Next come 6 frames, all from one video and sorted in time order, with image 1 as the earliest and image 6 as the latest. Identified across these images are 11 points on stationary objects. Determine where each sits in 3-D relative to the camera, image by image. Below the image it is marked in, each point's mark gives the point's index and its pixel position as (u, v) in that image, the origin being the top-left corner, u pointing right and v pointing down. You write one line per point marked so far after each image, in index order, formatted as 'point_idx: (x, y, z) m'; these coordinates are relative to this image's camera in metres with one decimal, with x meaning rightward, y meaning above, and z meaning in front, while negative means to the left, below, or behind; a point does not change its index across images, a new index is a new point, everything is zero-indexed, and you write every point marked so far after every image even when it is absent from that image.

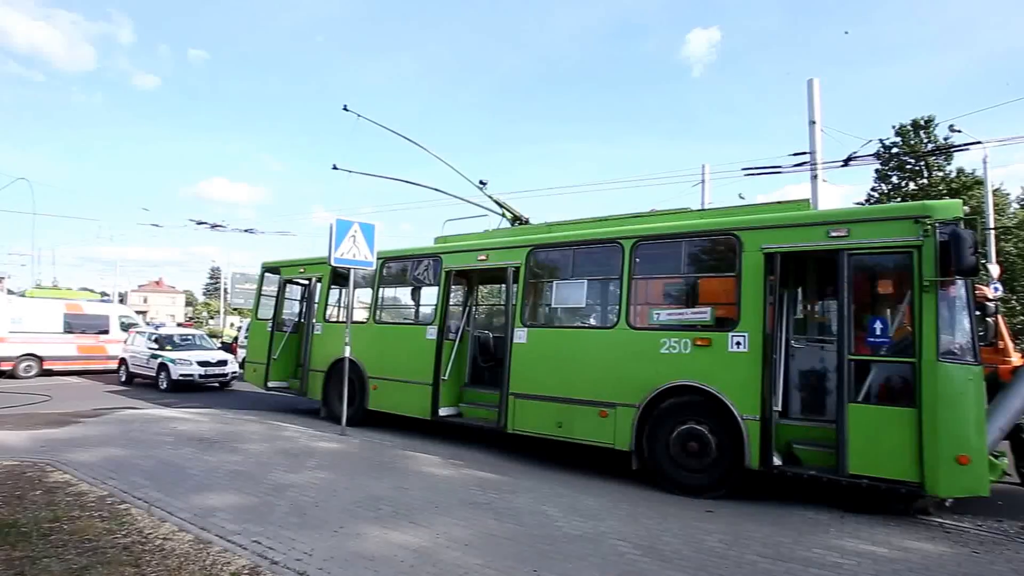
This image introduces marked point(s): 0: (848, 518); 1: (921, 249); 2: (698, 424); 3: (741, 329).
0: (+2.8, -1.9, +6.0) m
1: (+3.5, +0.3, +6.2) m
2: (+1.8, -1.3, +7.0) m
3: (+2.2, -0.4, +6.9) m
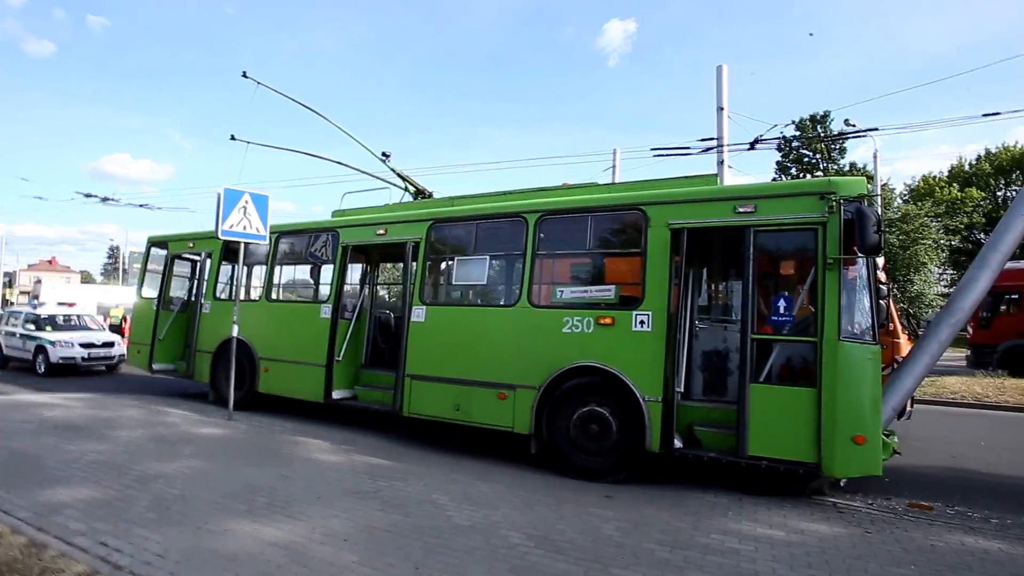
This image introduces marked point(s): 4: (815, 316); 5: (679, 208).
0: (+1.9, -1.7, +5.9) m
1: (+2.7, +0.5, +6.2) m
2: (+0.8, -1.1, +6.8) m
3: (+1.2, -0.2, +6.7) m
4: (+2.6, -0.2, +6.2) m
5: (+1.5, +0.7, +6.8) m
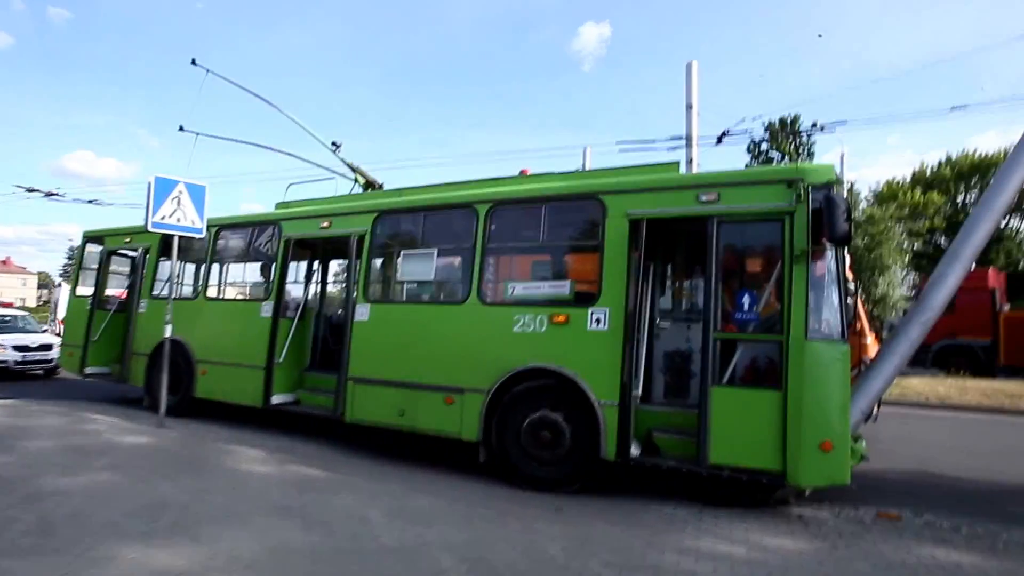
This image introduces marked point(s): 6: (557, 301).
0: (+1.5, -1.7, +5.5) m
1: (+2.2, +0.6, +5.8) m
2: (+0.3, -1.1, +6.3) m
3: (+0.7, -0.1, +6.2) m
4: (+2.1, -0.2, +5.8) m
5: (+1.1, +0.8, +6.3) m
6: (+0.4, -0.1, +6.4) m
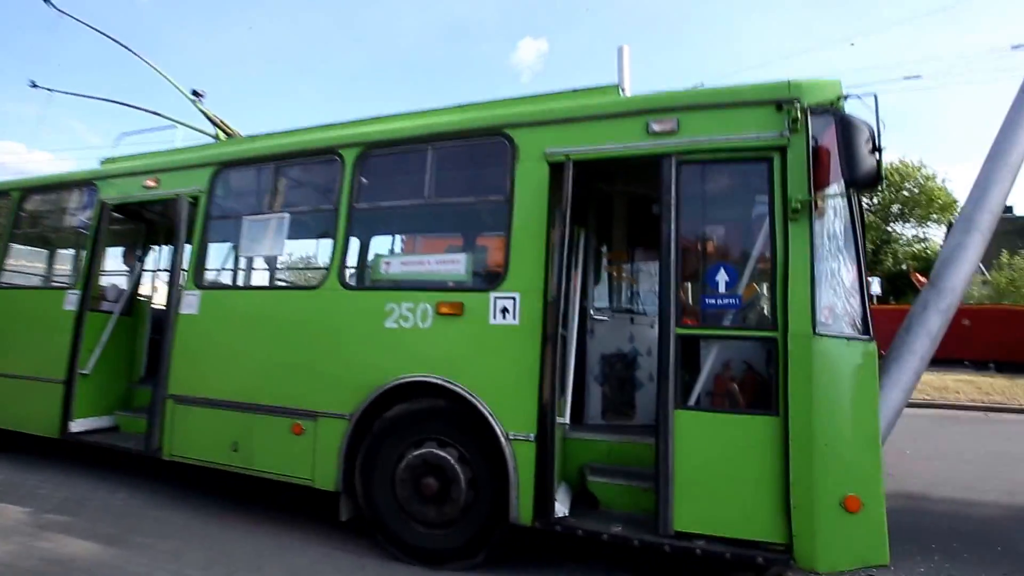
0: (+0.8, -1.5, +3.5) m
1: (+1.5, +0.7, +3.8) m
2: (-0.4, -0.9, +4.2) m
3: (0.0, 0.0, +4.2) m
4: (+1.4, -0.1, +3.8) m
5: (+0.3, +0.9, +4.3) m
6: (-0.4, 0.0, +4.4) m
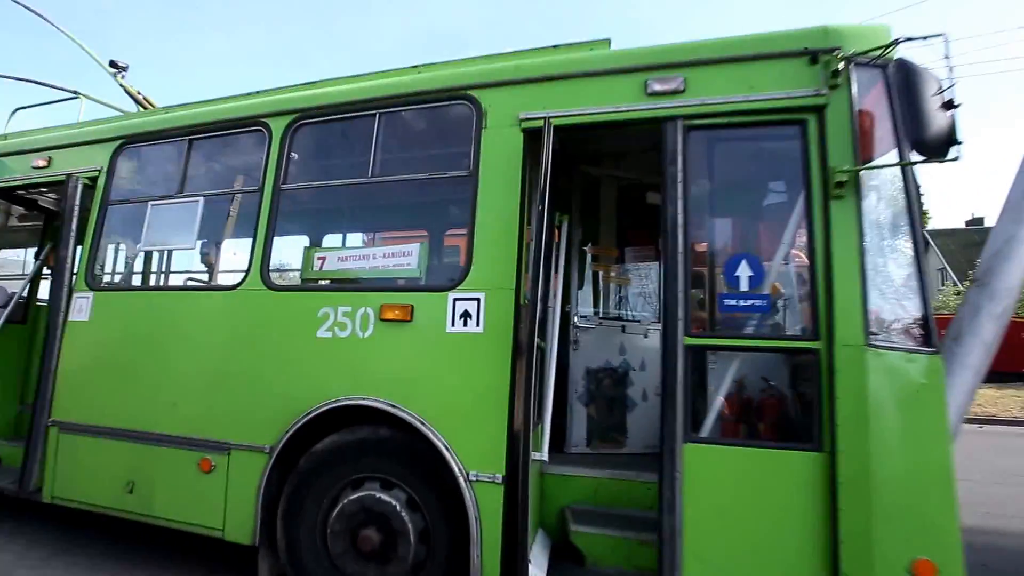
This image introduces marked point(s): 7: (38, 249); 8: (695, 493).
0: (+0.6, -1.5, +2.6) m
1: (+1.3, +0.7, +3.0) m
2: (-0.6, -0.9, +3.3) m
3: (-0.2, 0.0, +3.3) m
4: (+1.2, 0.0, +3.0) m
5: (+0.1, +0.9, +3.4) m
6: (-0.5, 0.0, +3.5) m
7: (-3.7, +0.3, +5.7) m
8: (+0.7, -0.8, +3.0) m
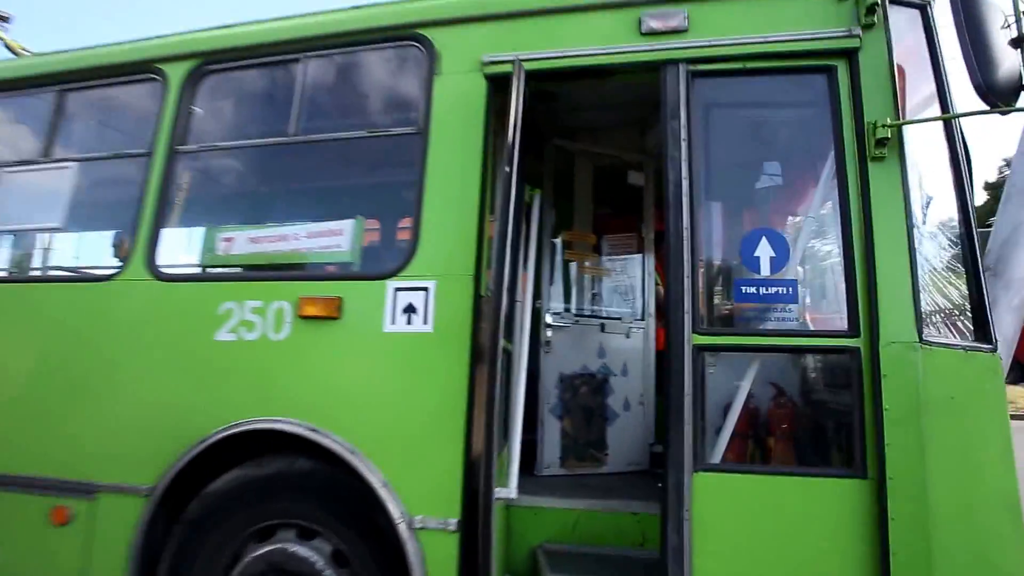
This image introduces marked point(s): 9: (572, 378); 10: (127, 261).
0: (+0.5, -1.5, +1.9) m
1: (+1.2, +0.8, +2.4) m
2: (-0.7, -0.9, +2.6) m
3: (-0.3, 0.0, +2.6) m
4: (+1.1, 0.0, +2.3) m
5: (0.0, +1.0, +2.7) m
6: (-0.7, +0.1, +2.8) m
7: (-4.0, +0.4, +4.8) m
8: (+0.6, -0.8, +2.3) m
9: (+0.3, -0.4, +3.0) m
10: (-1.6, +0.1, +3.1) m
